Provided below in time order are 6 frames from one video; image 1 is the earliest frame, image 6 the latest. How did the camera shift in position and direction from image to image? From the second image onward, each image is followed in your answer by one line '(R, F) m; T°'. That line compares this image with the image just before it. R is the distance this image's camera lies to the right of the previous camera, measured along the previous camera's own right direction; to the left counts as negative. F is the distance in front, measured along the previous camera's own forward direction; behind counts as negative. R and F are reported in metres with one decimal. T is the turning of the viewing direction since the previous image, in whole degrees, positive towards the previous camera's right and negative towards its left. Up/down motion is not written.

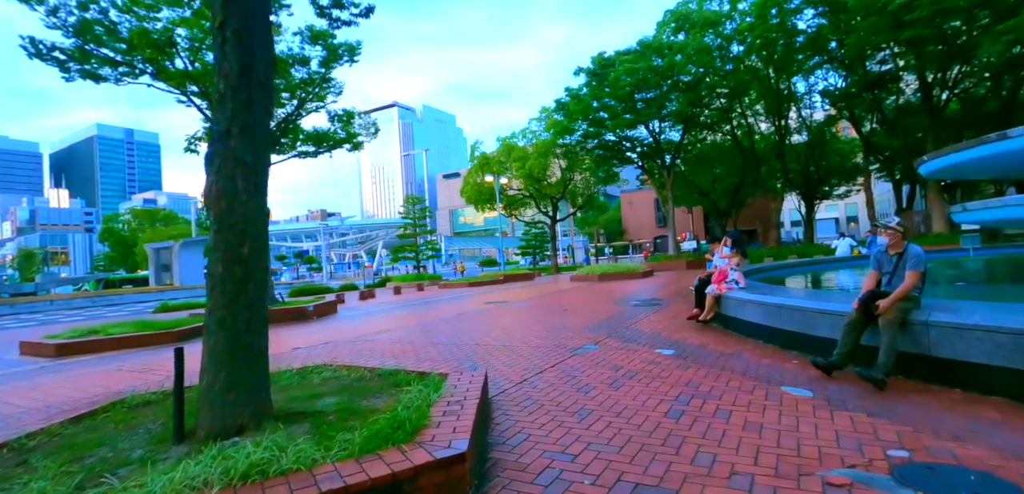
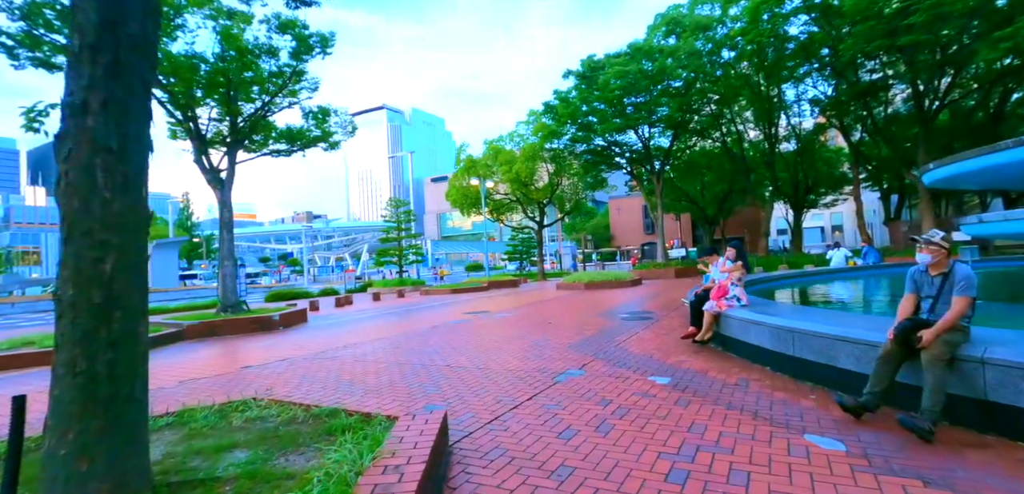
(+0.2, +0.7) m; +1°
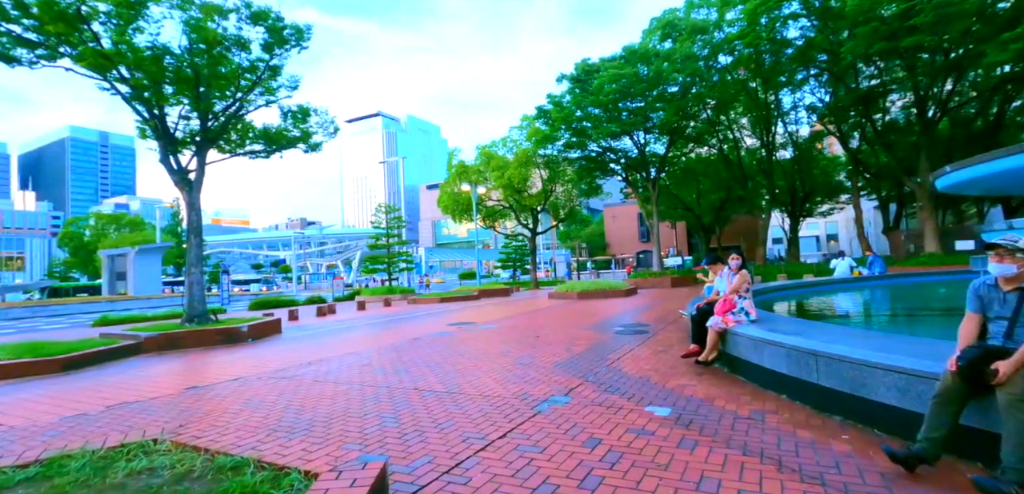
(+0.2, +0.7) m; 0°
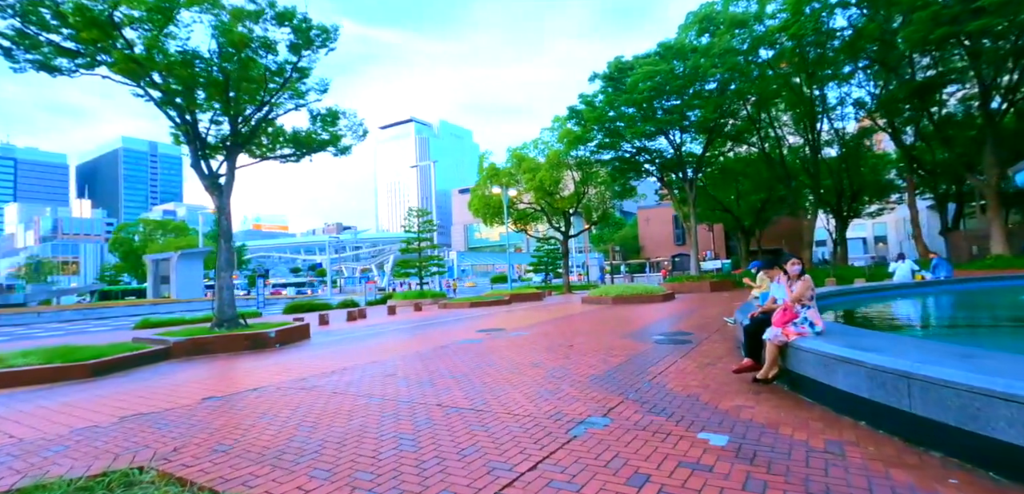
(0.0, +0.5) m; -4°
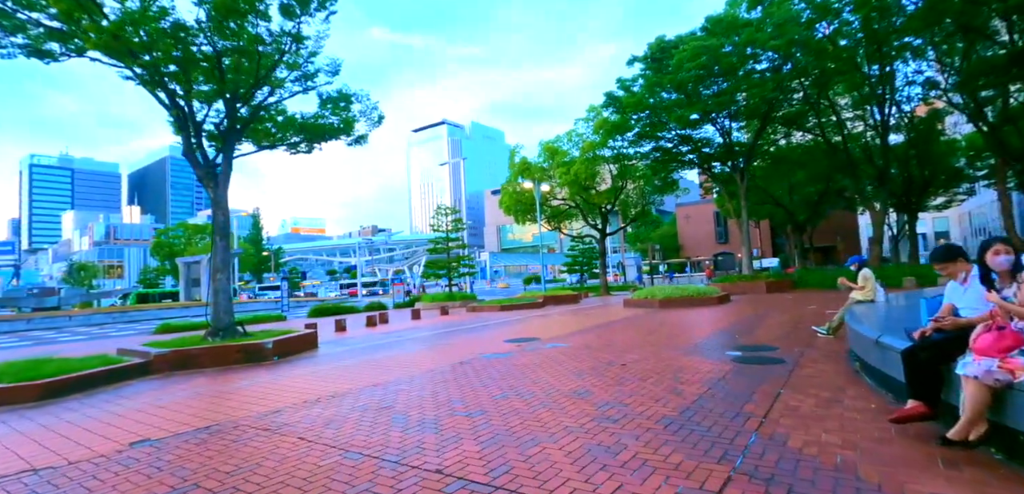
(0.0, +1.7) m; -4°
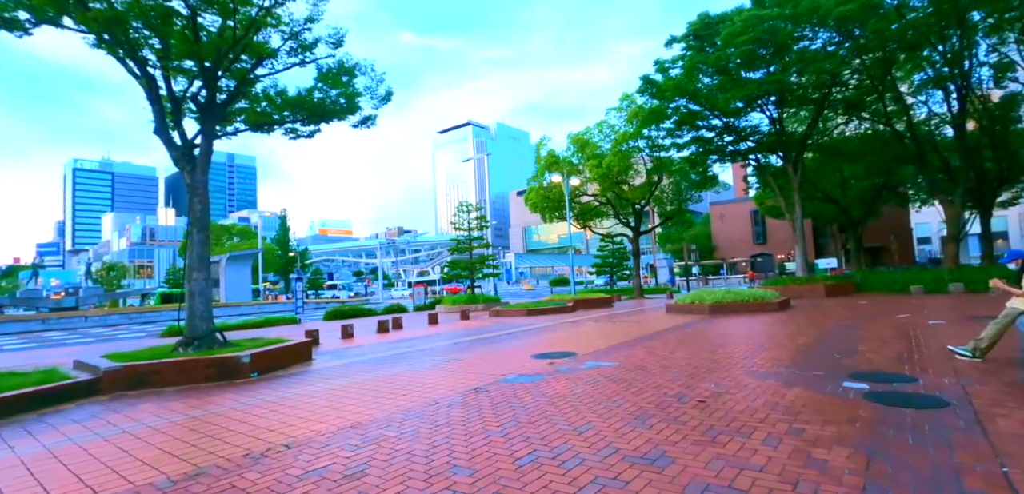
(-0.1, +1.8) m; -3°
